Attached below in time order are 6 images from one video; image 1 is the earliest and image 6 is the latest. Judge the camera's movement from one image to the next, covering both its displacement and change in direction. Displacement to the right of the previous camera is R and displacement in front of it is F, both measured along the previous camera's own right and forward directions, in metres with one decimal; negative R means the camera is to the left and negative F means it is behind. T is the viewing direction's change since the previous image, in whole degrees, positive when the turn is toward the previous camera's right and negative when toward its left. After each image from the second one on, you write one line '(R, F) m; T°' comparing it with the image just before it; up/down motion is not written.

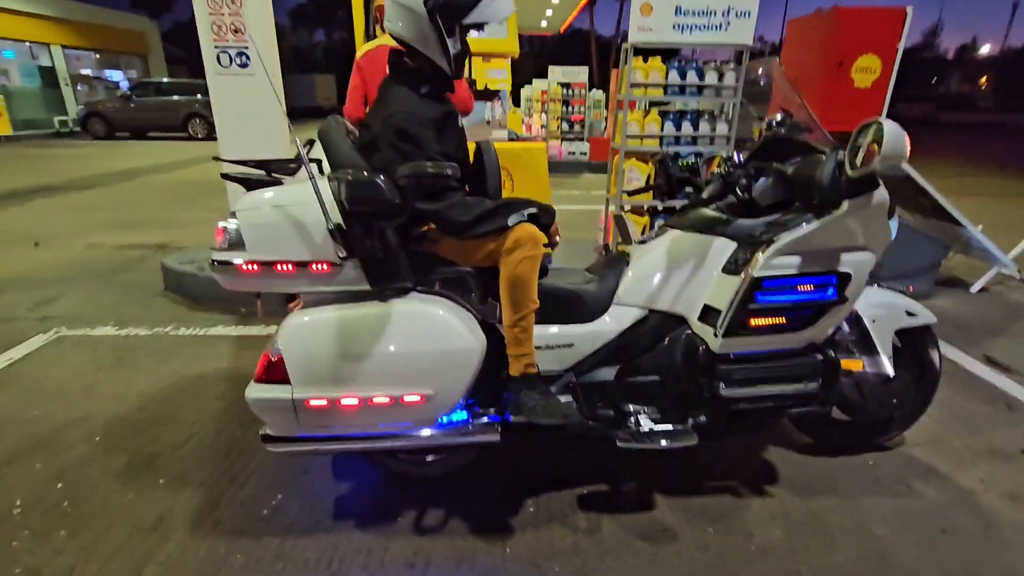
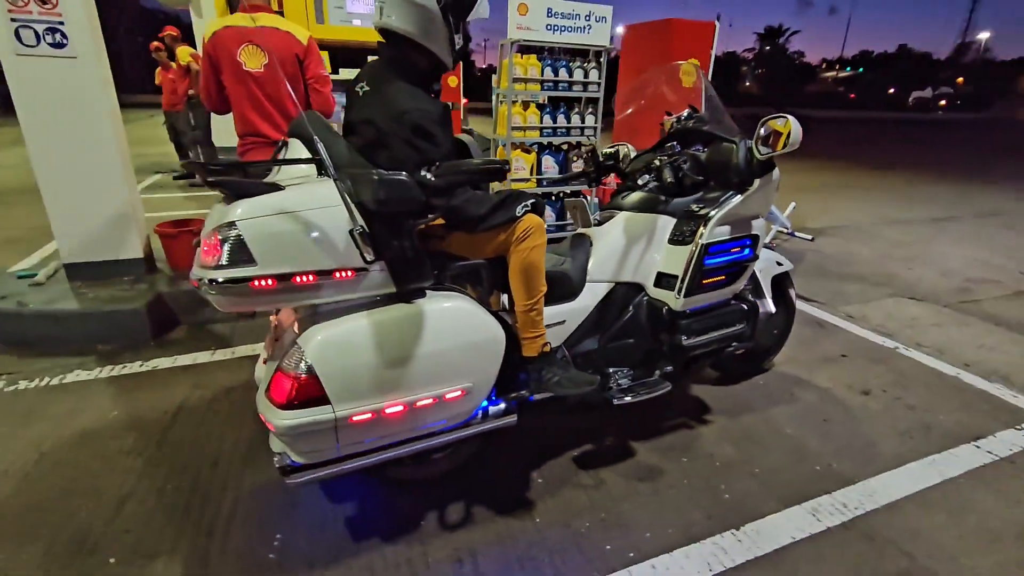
(-0.9, 0.0) m; +20°
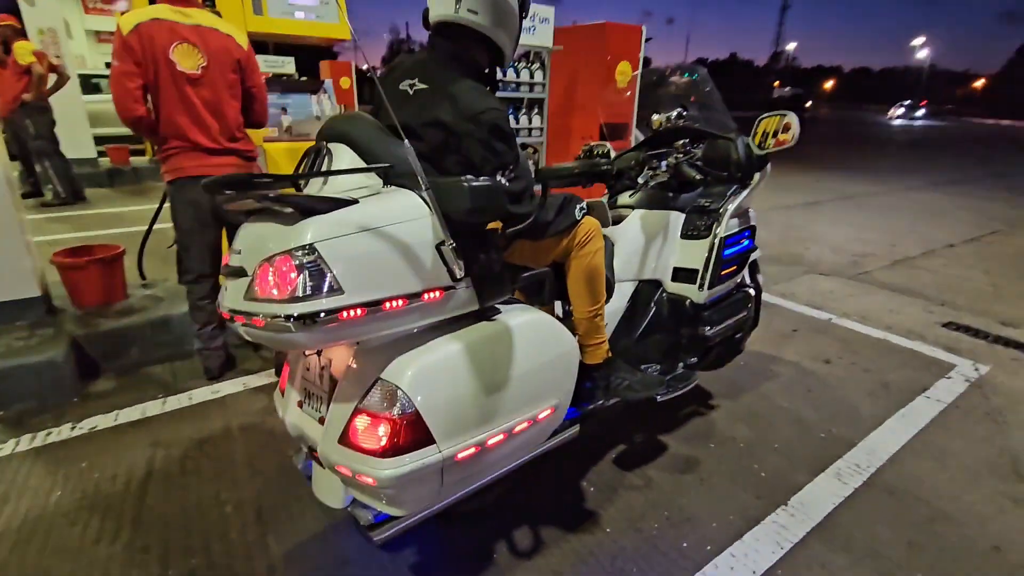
(-0.8, +0.2) m; +13°
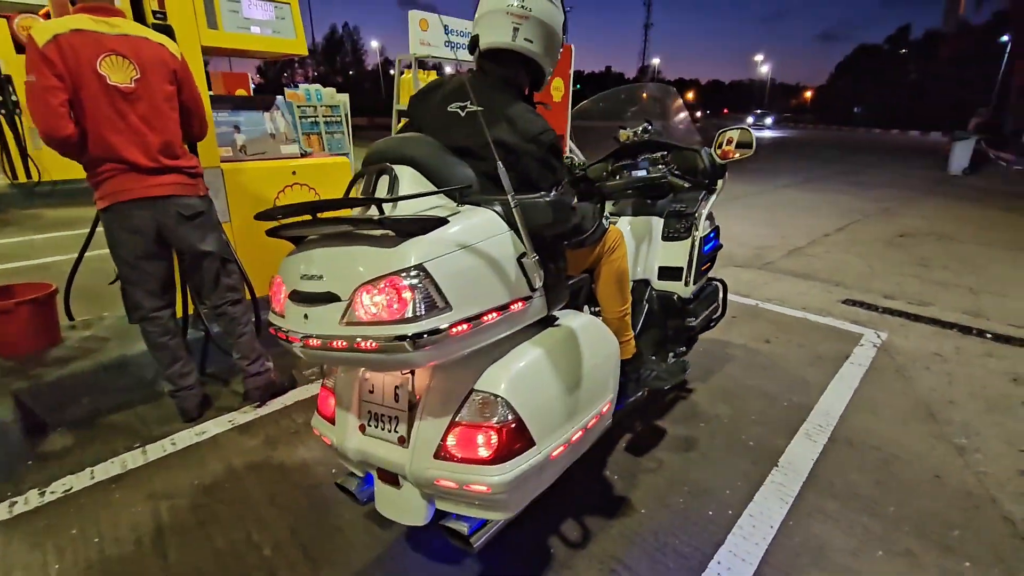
(-0.6, -0.1) m; +11°
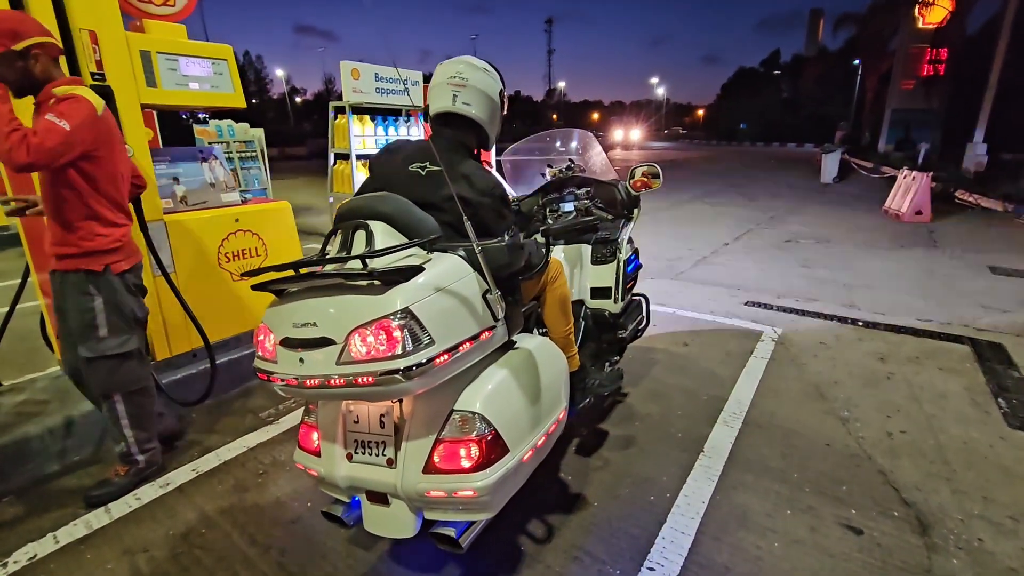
(-0.2, -0.3) m; +8°
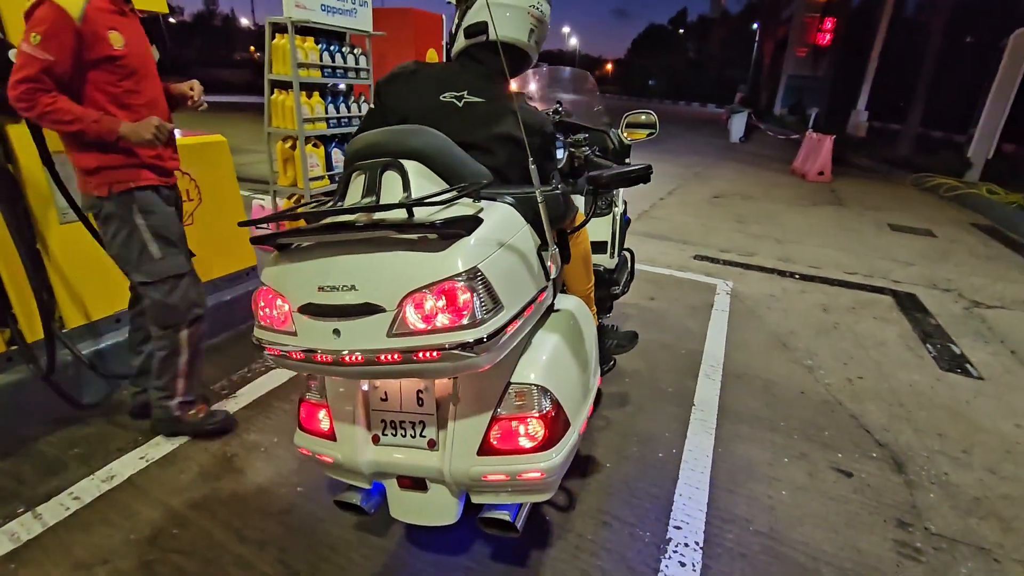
(-0.5, +0.3) m; +10°
